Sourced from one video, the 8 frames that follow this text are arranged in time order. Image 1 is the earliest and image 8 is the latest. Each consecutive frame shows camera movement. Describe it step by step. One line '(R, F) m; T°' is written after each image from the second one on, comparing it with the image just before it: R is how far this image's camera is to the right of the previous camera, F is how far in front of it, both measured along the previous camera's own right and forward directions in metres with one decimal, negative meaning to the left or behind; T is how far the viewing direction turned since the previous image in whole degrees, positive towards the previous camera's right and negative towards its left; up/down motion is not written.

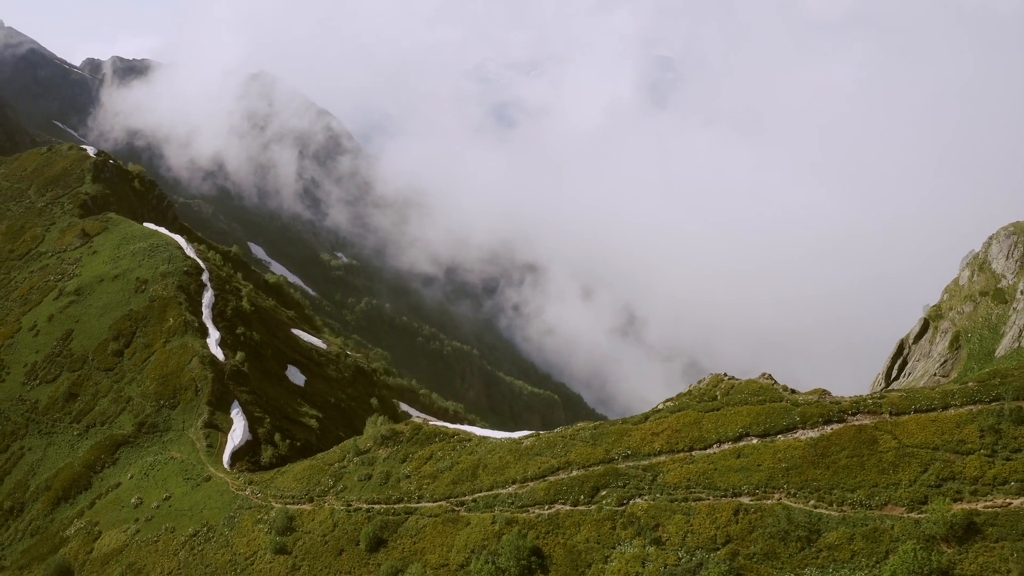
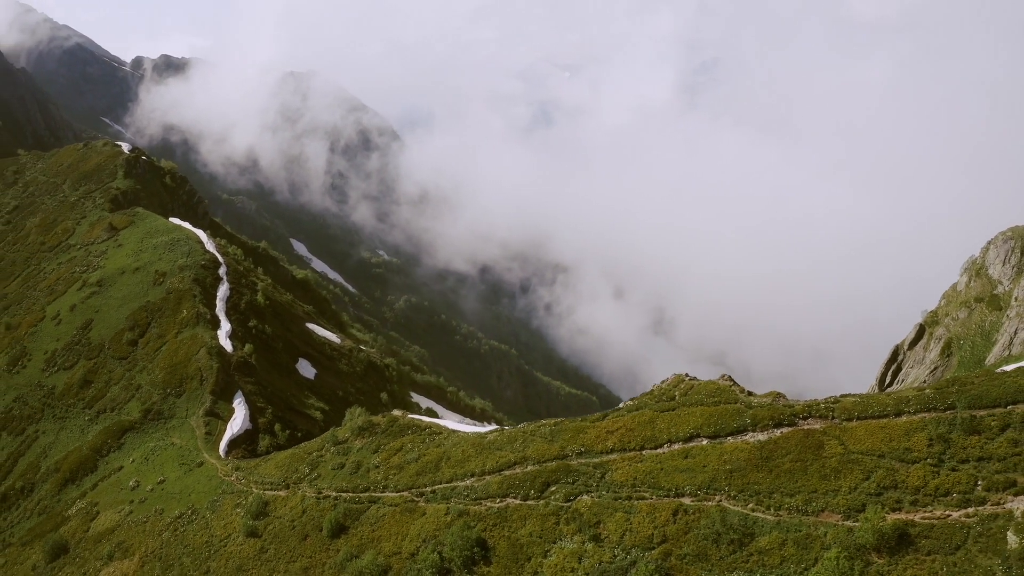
(+3.5, -0.1) m; -2°
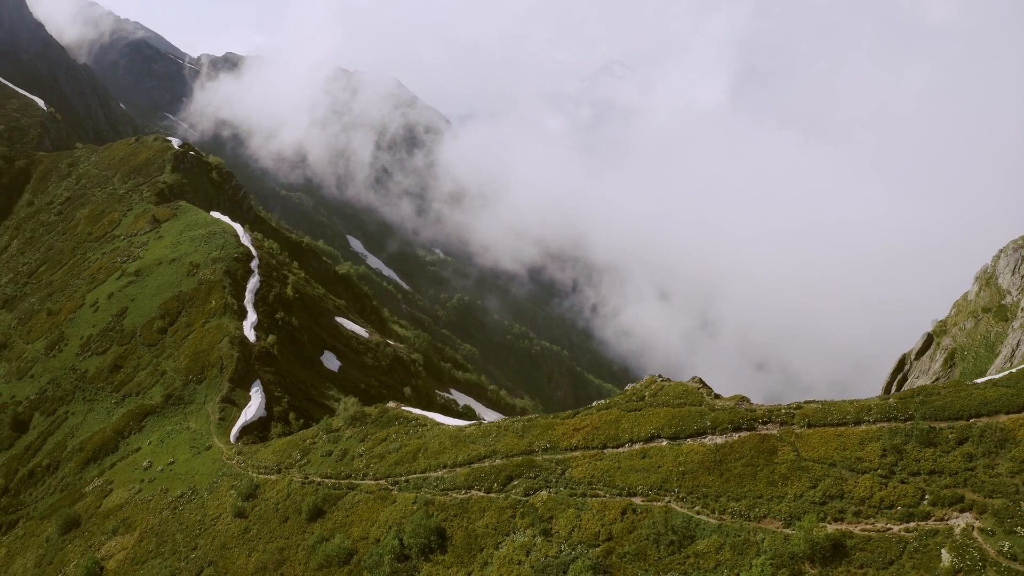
(+3.3, -0.4) m; -3°
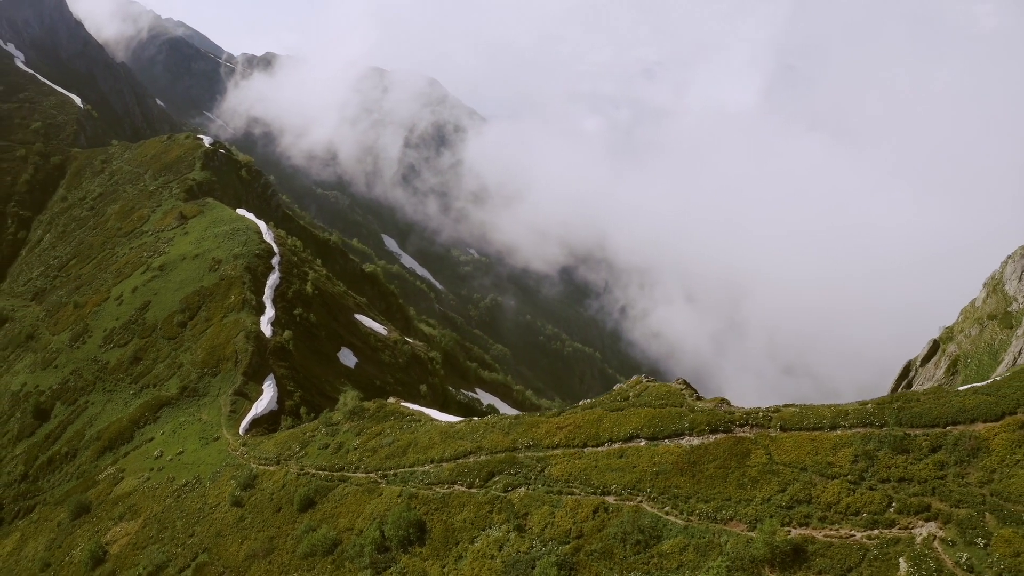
(+2.0, -0.3) m; -2°
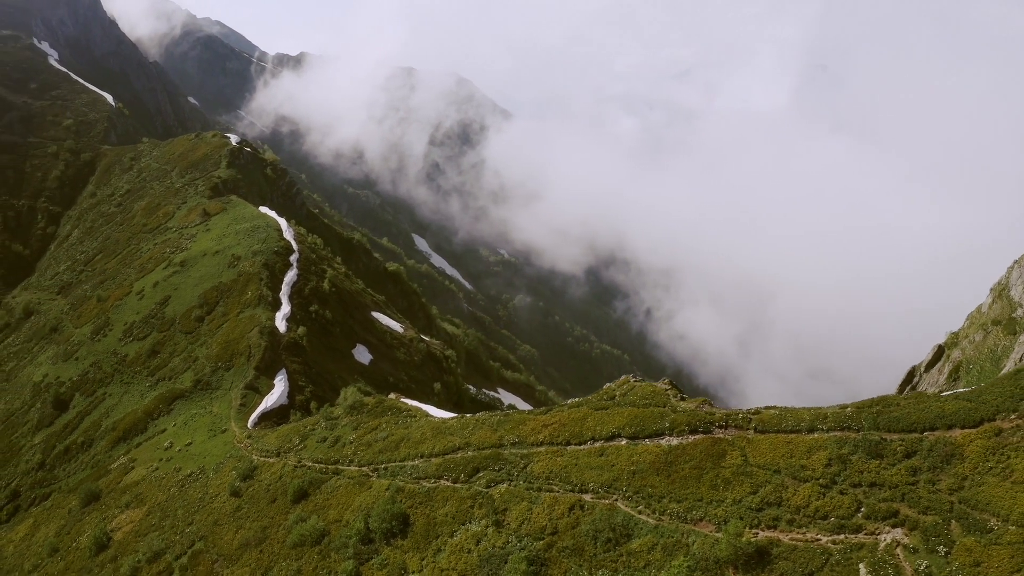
(+1.7, -0.3) m; -2°
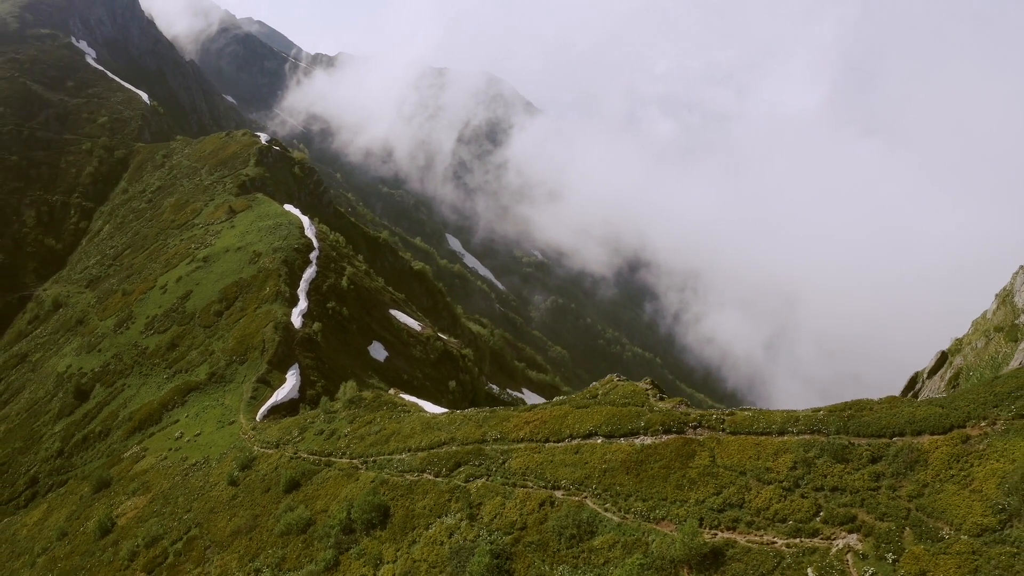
(+2.1, -0.4) m; -2°
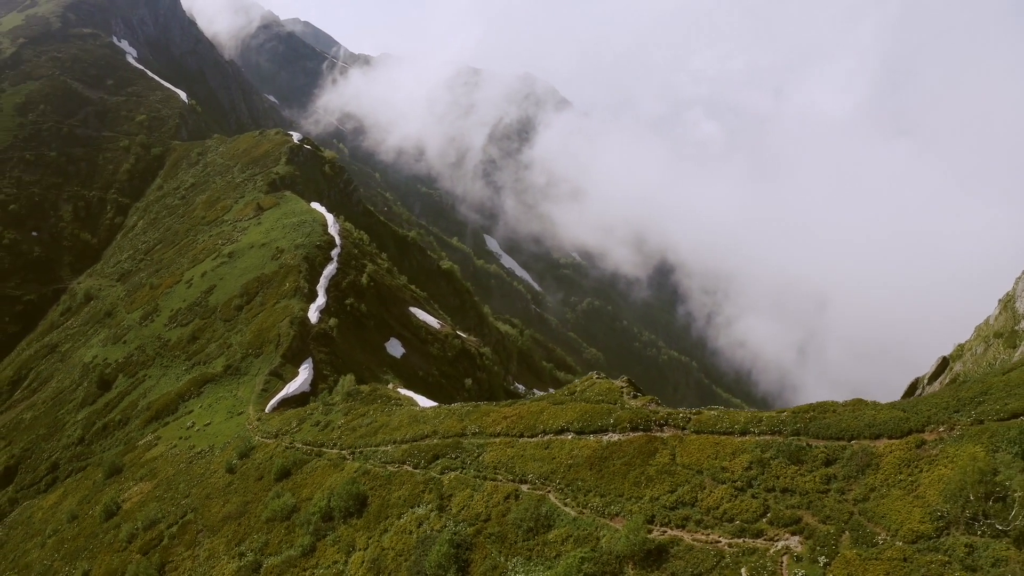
(+2.5, -0.4) m; -3°
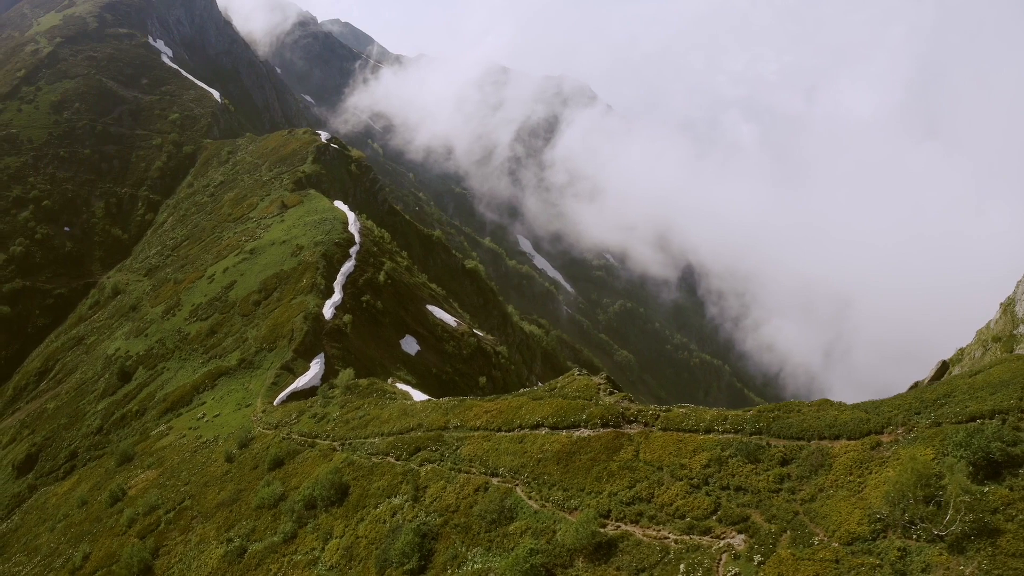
(+2.3, -0.4) m; -2°
